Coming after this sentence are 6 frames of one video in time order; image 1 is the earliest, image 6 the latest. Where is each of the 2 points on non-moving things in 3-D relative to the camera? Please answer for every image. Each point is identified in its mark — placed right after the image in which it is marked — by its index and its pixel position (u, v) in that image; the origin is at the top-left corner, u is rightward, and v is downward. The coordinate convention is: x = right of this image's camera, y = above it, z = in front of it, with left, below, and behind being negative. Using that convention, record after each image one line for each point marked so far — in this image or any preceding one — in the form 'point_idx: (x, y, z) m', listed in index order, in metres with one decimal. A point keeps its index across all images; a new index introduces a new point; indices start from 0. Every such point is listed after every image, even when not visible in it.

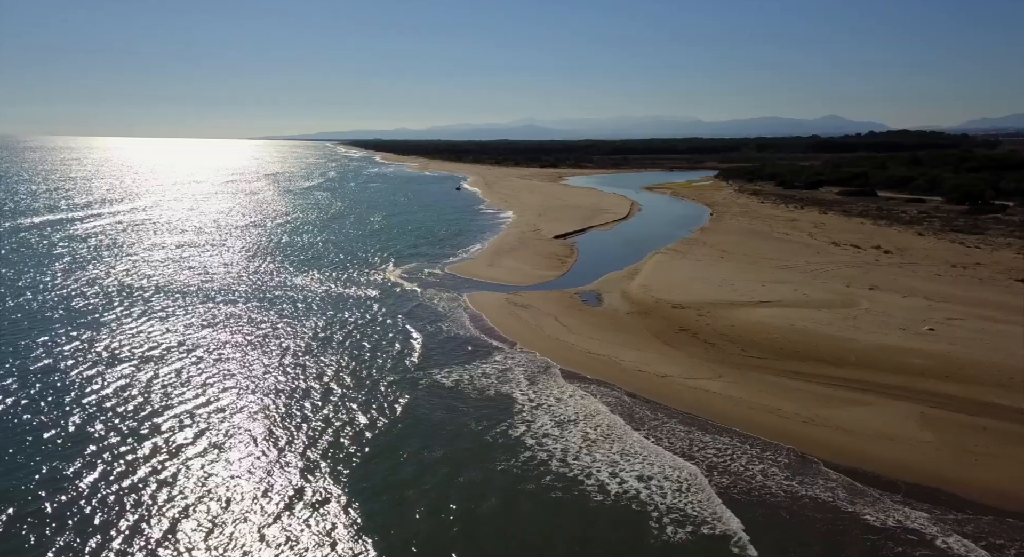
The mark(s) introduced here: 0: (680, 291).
0: (+4.8, -0.3, +17.5) m
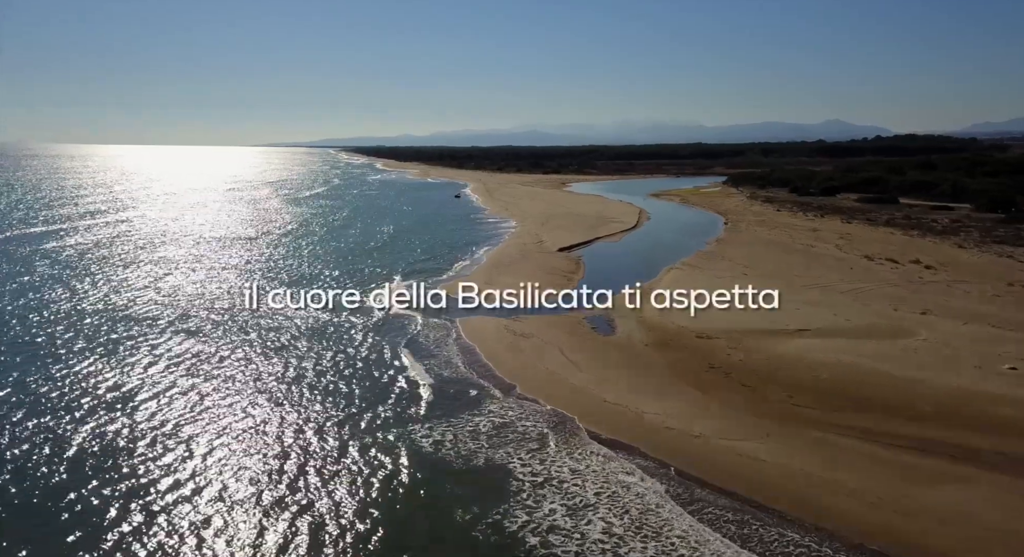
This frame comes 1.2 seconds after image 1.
0: (+4.8, -0.9, +15.4) m
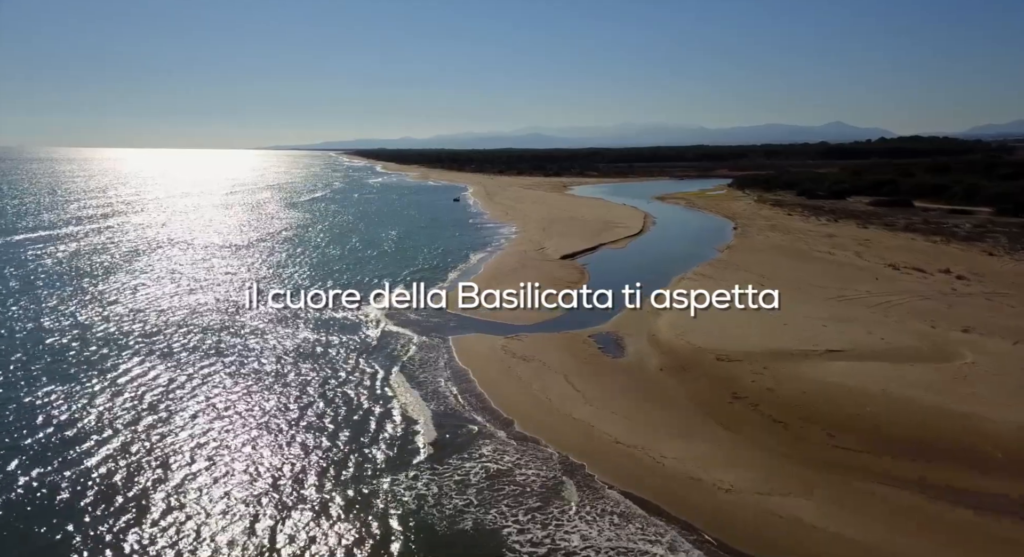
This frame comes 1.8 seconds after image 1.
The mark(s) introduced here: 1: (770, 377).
0: (+4.8, -1.2, +14.0) m
1: (+4.8, -1.8, +11.3) m
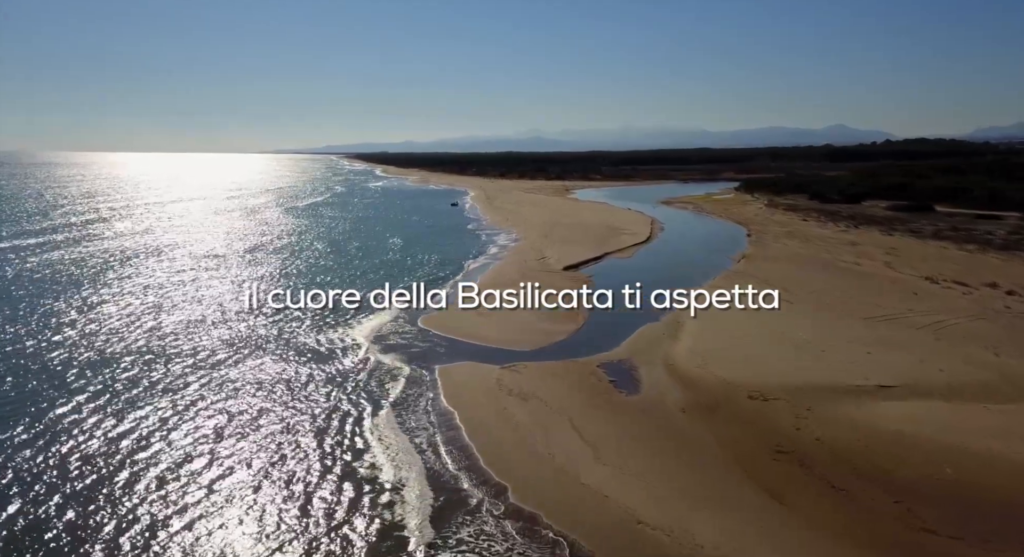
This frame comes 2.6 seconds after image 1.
0: (+4.7, -1.7, +12.1) m
1: (+4.7, -2.2, +9.4) m
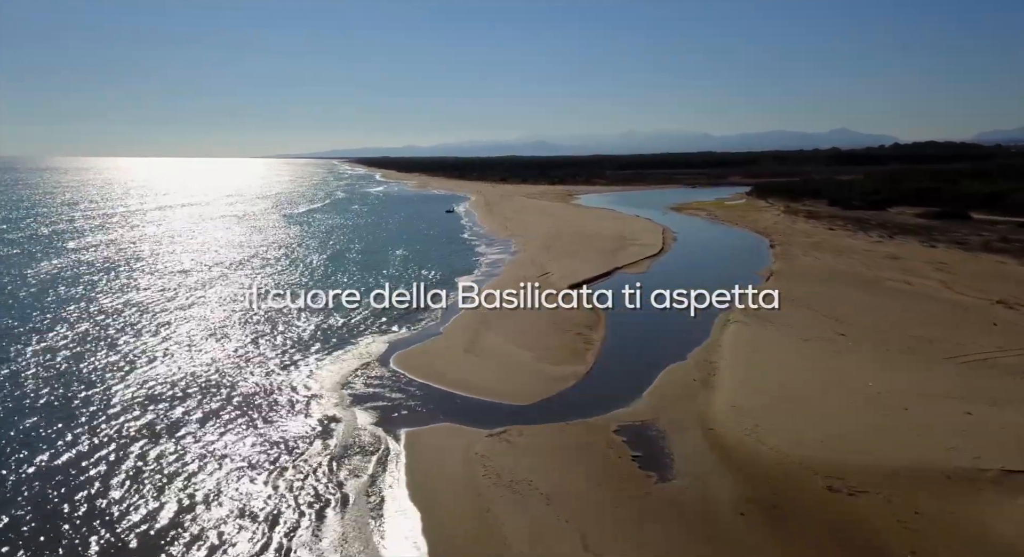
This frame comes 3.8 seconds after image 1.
0: (+4.6, -2.3, +9.2) m
1: (+4.6, -2.8, +6.5) m
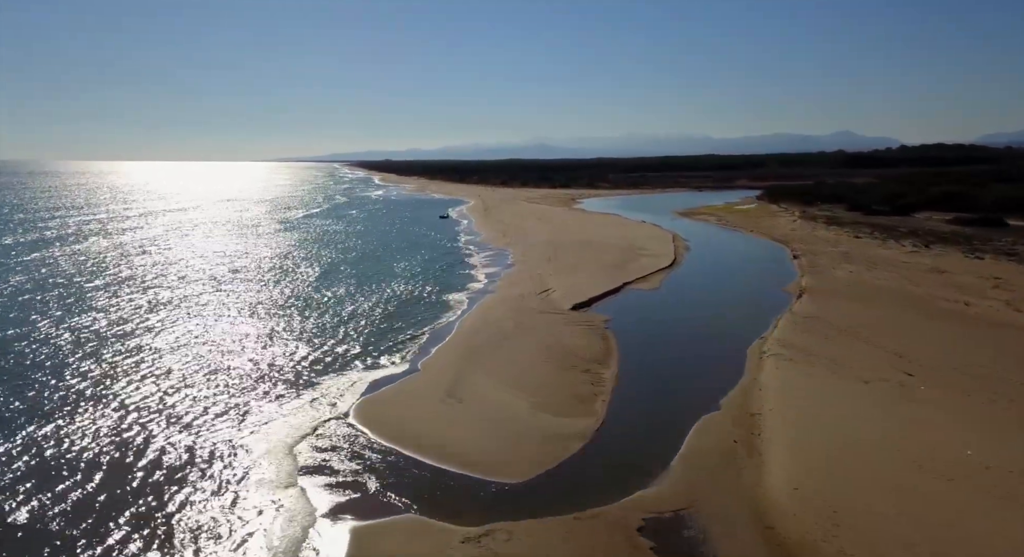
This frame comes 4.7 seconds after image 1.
0: (+4.4, -2.8, +6.7) m
1: (+4.4, -3.3, +3.9) m
